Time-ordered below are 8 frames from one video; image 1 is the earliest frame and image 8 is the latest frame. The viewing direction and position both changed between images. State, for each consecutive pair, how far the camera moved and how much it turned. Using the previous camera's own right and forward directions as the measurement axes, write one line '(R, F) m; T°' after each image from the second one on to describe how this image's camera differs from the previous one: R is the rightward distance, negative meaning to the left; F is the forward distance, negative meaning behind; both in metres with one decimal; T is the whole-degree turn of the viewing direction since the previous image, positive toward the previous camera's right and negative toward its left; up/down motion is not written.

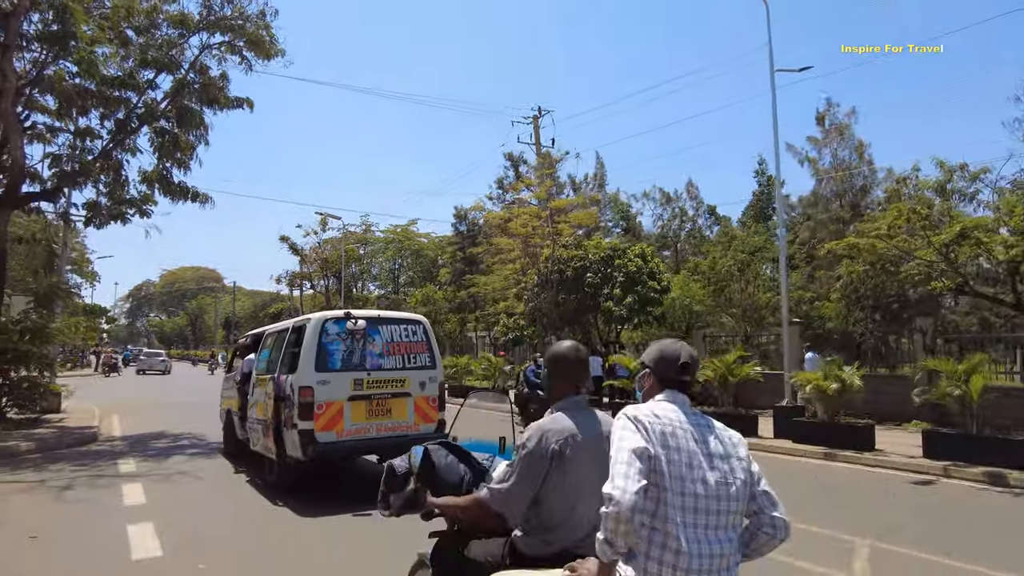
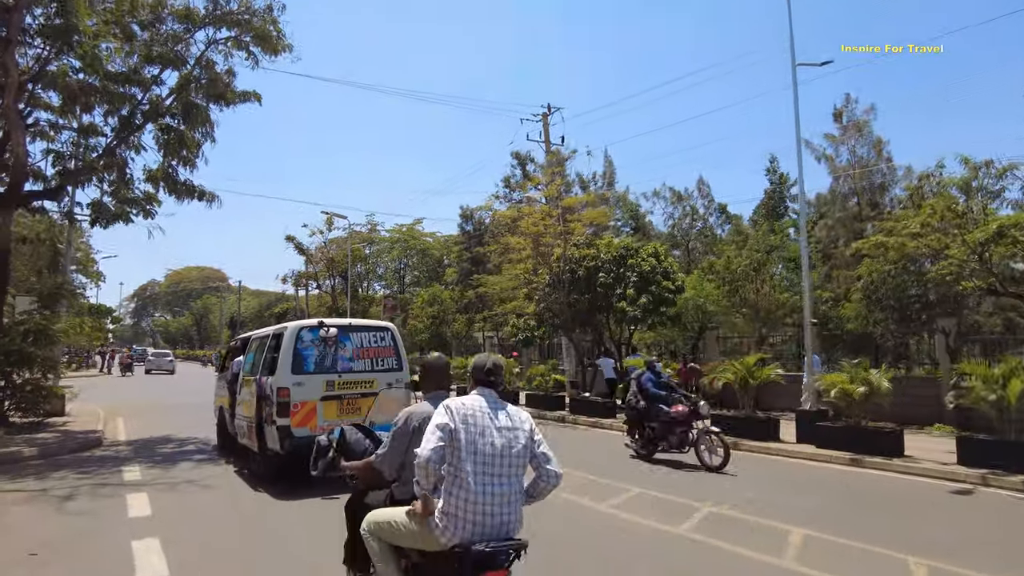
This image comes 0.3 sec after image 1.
(-0.2, +0.4) m; 0°
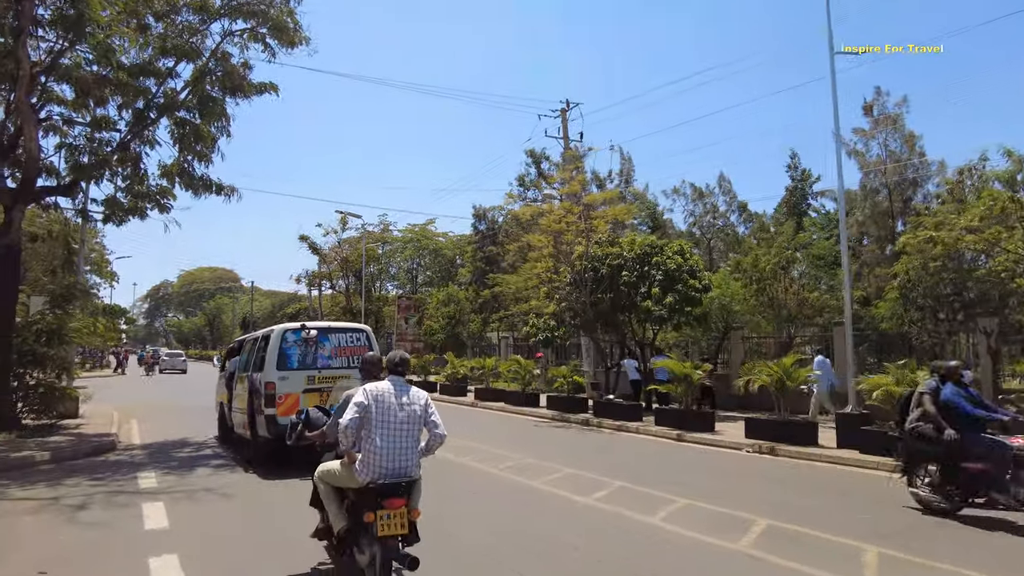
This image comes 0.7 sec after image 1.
(-0.3, +0.5) m; -1°
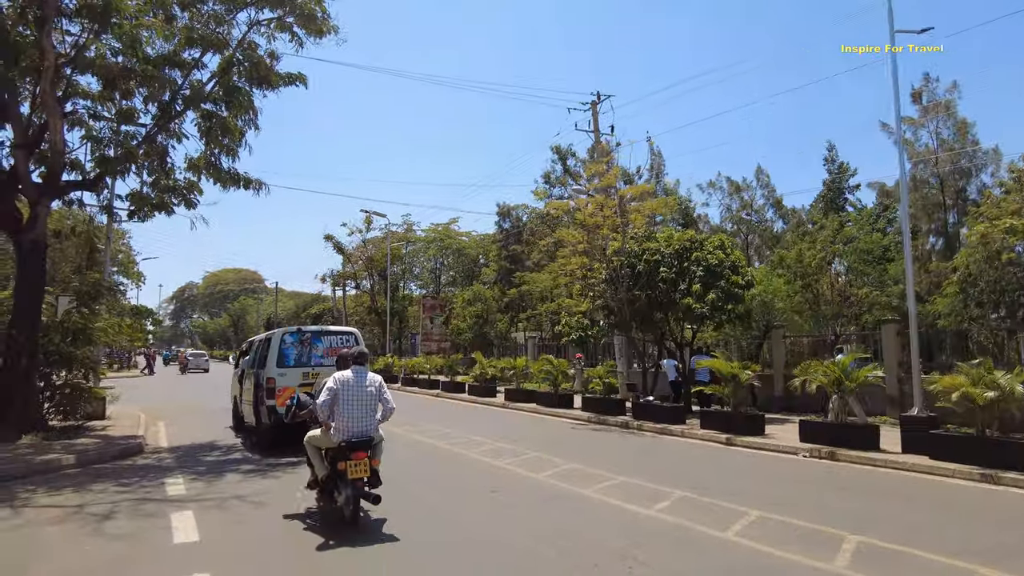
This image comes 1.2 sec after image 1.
(-0.4, +0.6) m; -2°
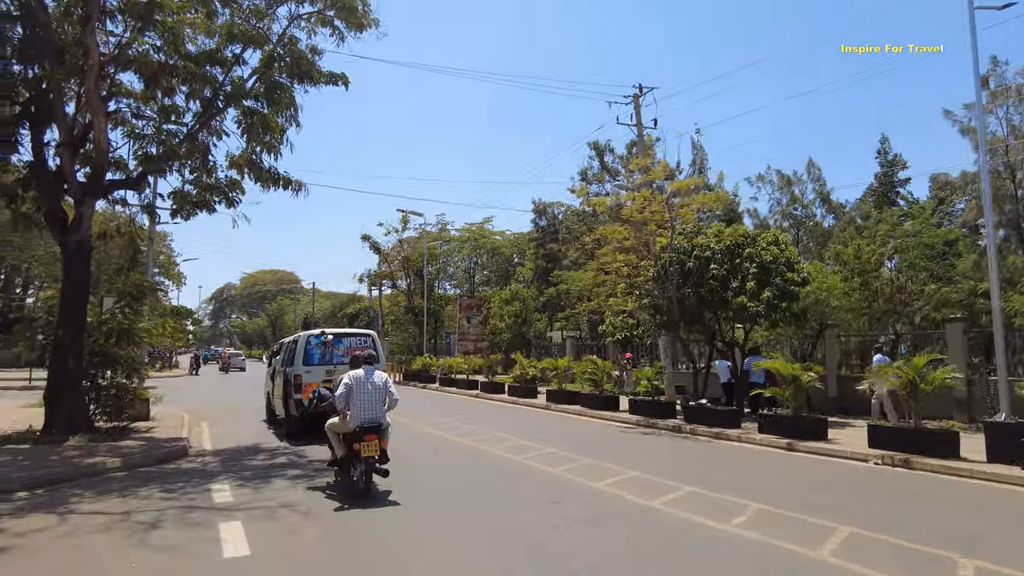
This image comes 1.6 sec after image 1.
(-0.3, +0.5) m; -3°
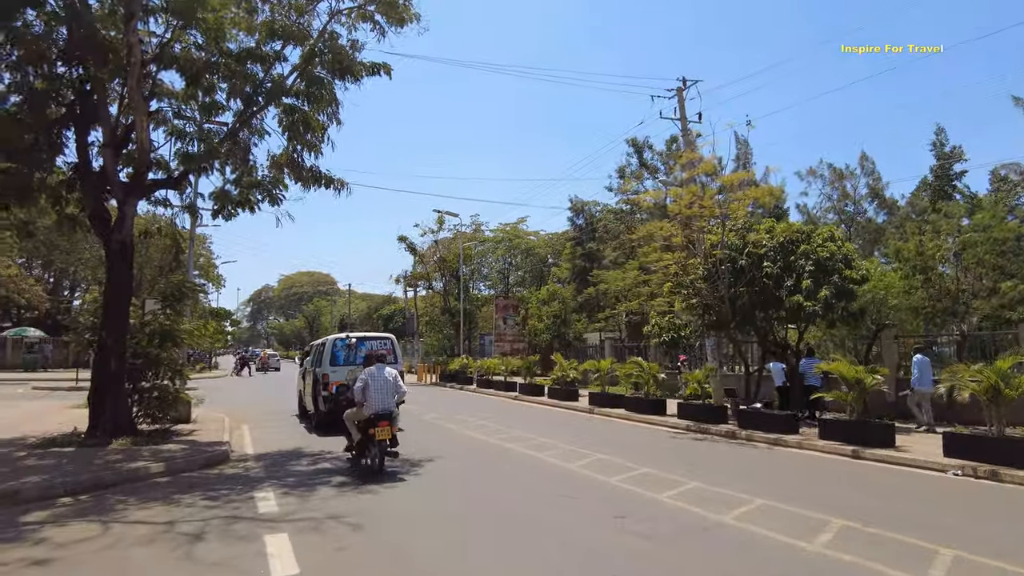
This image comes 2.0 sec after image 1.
(-0.3, +0.5) m; -3°
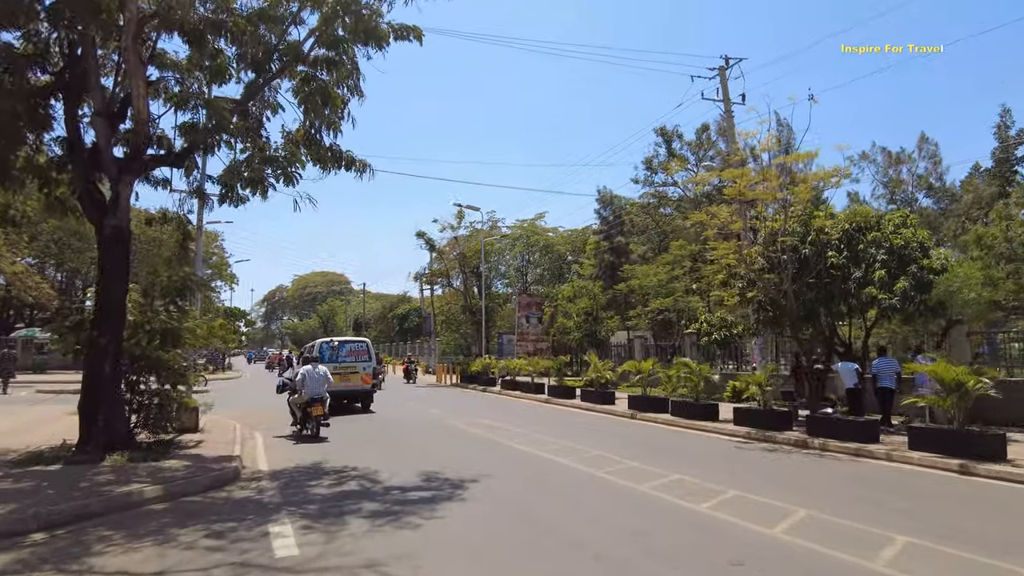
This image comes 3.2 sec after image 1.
(-0.6, +1.6) m; -1°
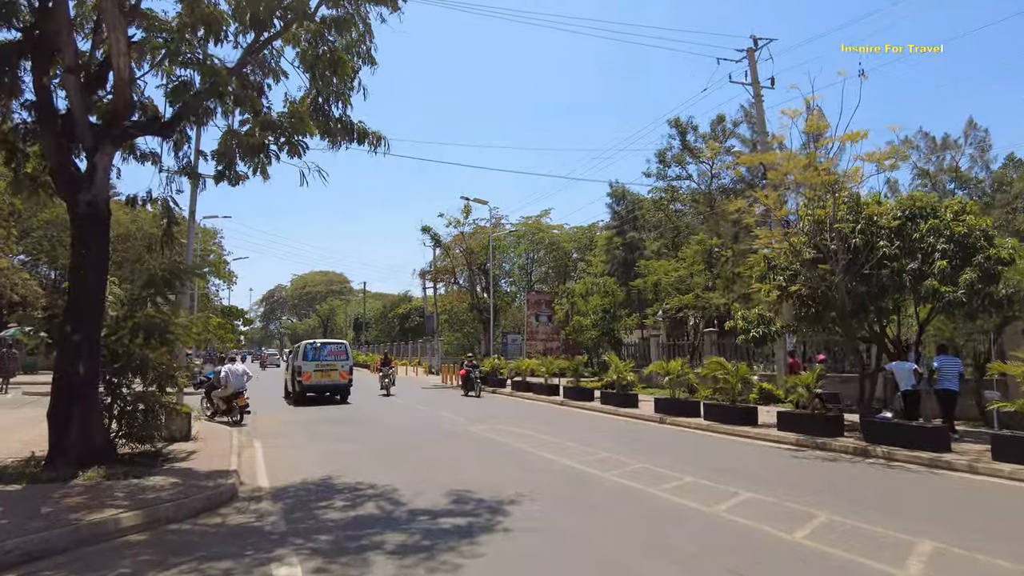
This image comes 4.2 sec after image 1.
(-0.5, +1.4) m; 0°
